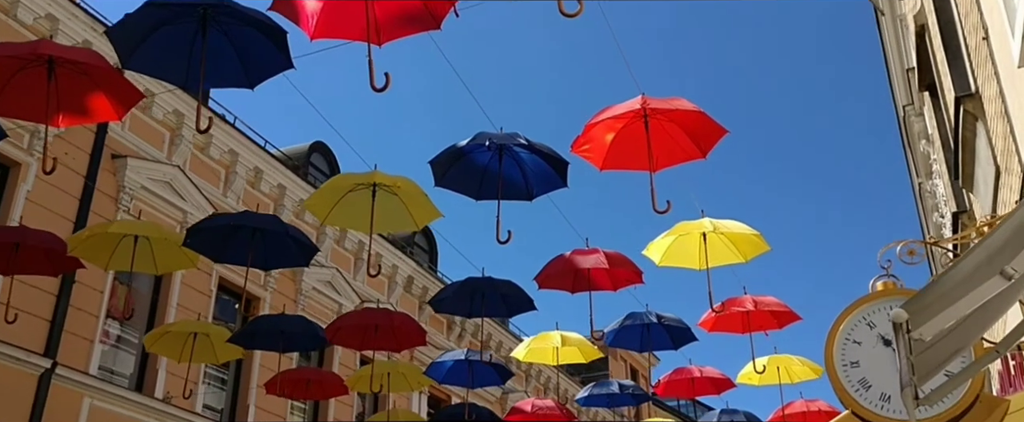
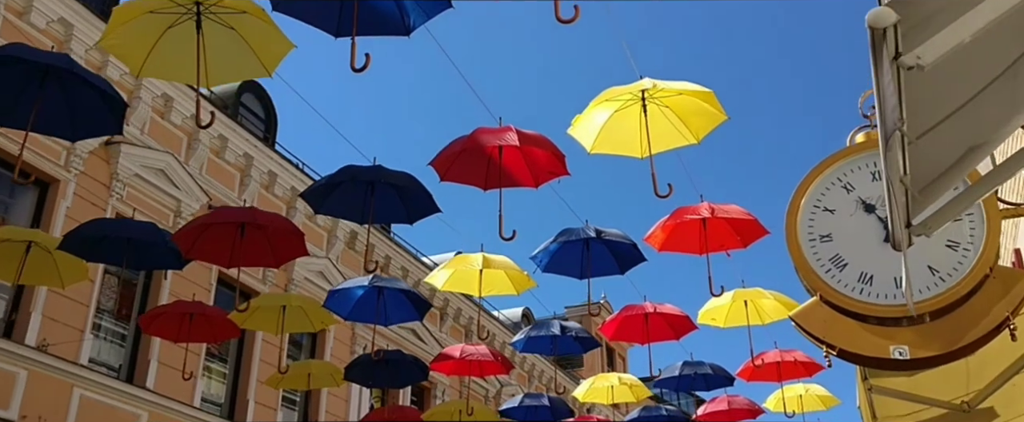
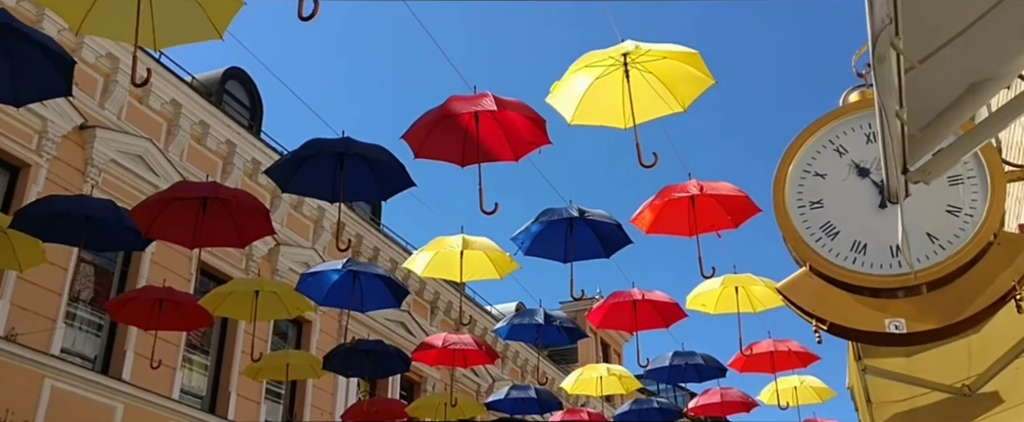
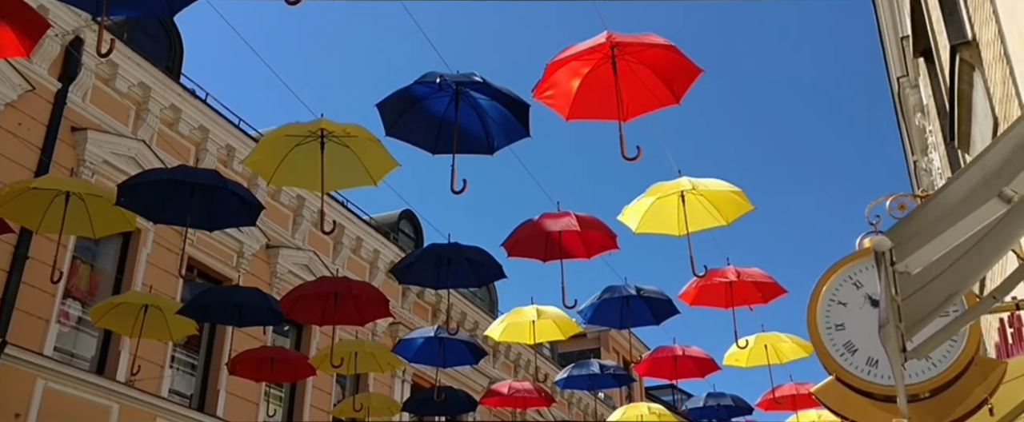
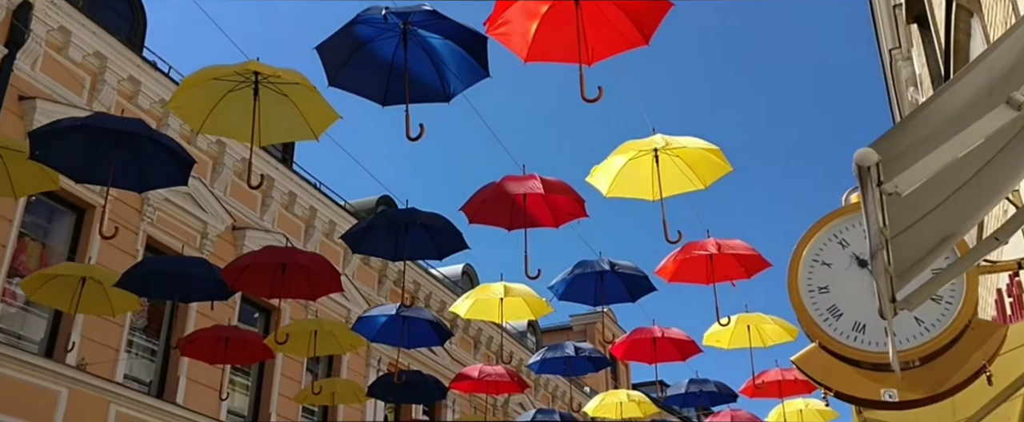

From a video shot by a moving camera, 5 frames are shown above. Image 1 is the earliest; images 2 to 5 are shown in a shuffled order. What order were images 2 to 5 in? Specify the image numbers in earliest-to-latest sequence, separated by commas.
4, 5, 2, 3
